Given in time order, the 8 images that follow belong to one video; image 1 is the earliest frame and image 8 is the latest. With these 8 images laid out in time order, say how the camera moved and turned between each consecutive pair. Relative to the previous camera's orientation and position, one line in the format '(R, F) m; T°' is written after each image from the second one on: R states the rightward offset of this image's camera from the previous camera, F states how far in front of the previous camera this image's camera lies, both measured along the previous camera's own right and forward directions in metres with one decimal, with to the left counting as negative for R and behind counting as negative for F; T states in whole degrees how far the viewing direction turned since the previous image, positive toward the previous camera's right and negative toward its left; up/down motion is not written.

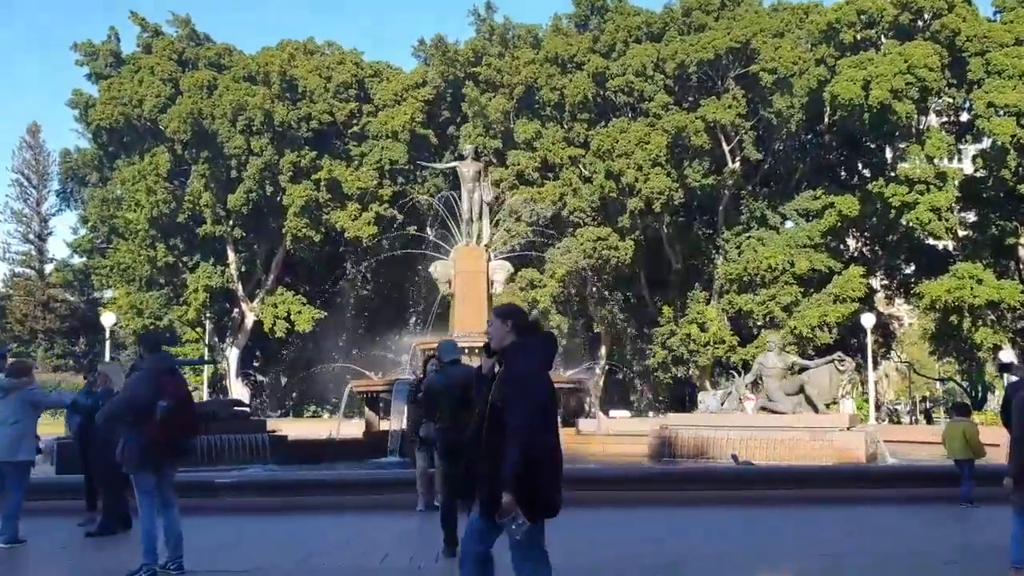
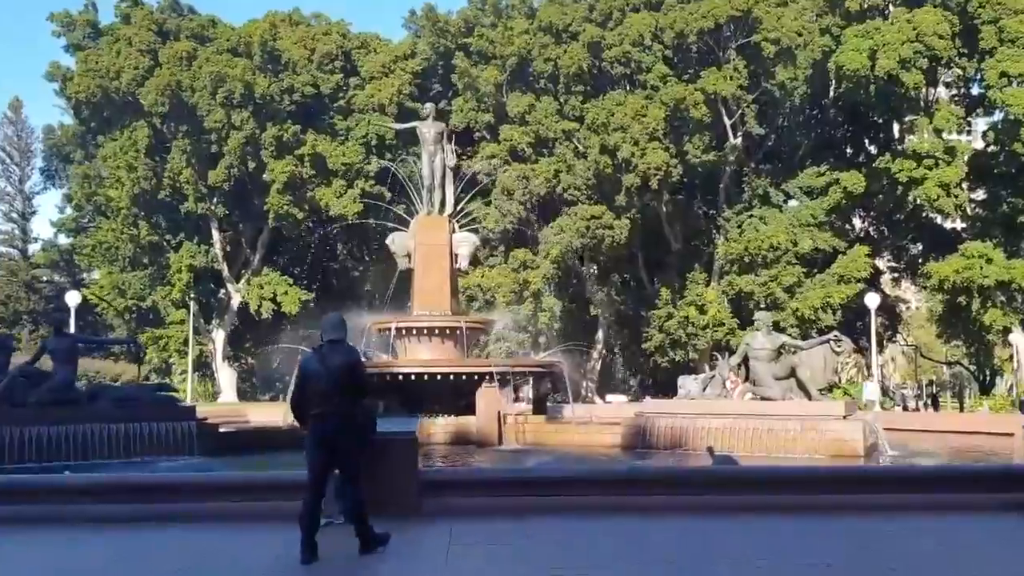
(+0.4, +1.3) m; 0°
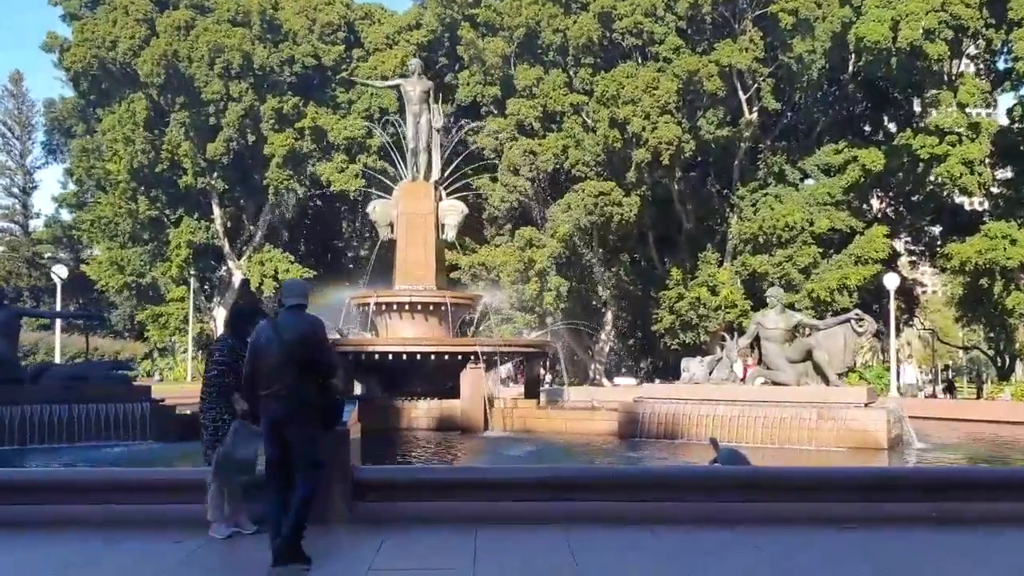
(+0.2, +1.0) m; -1°
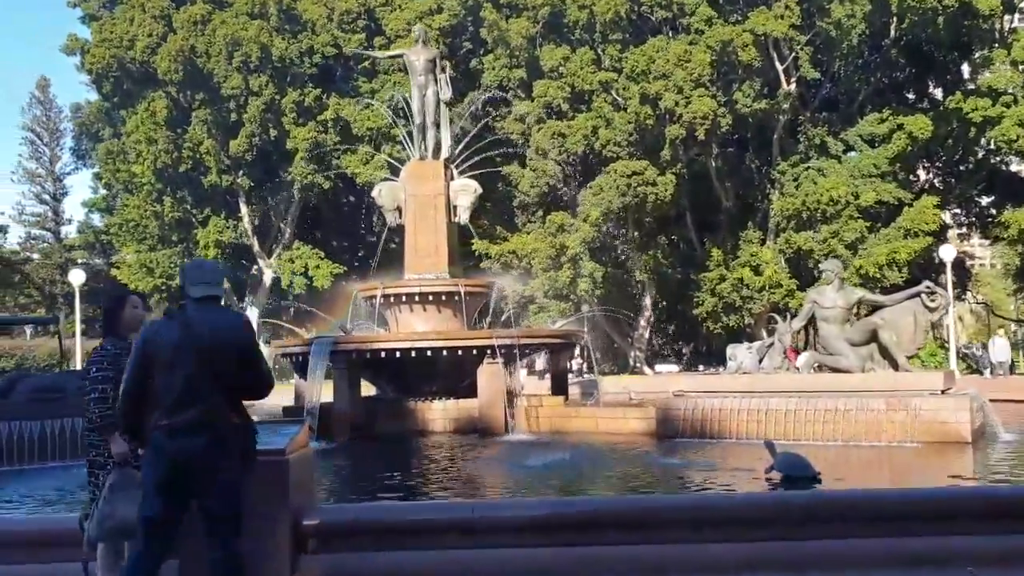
(+0.2, +1.0) m; -2°
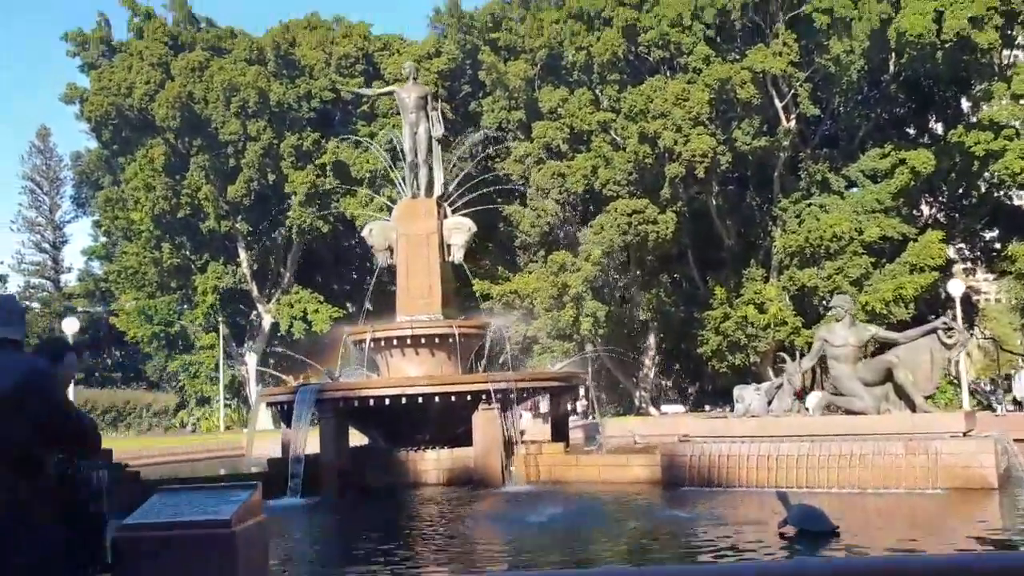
(+0.1, +0.4) m; 0°
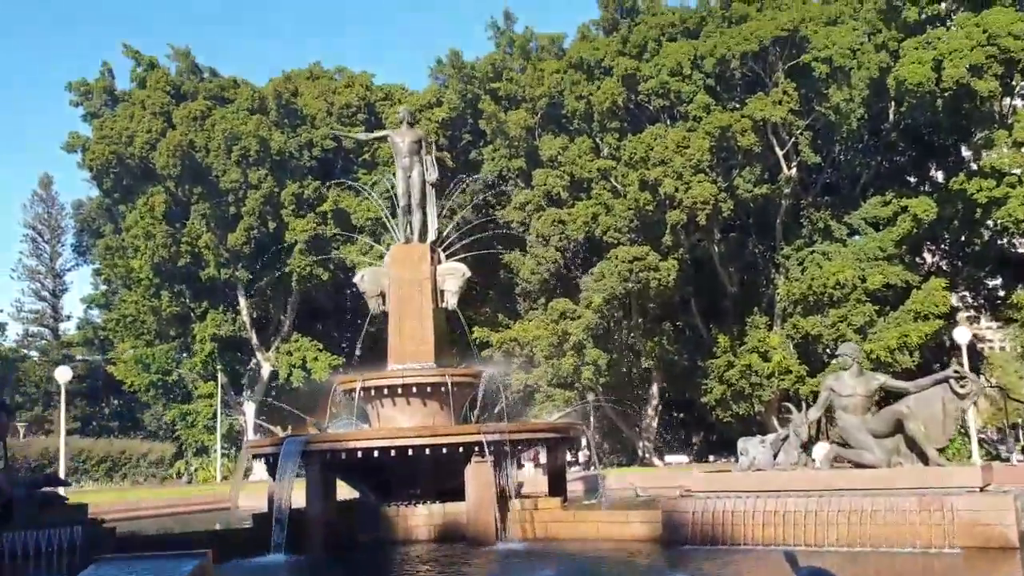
(+0.1, +0.3) m; 0°
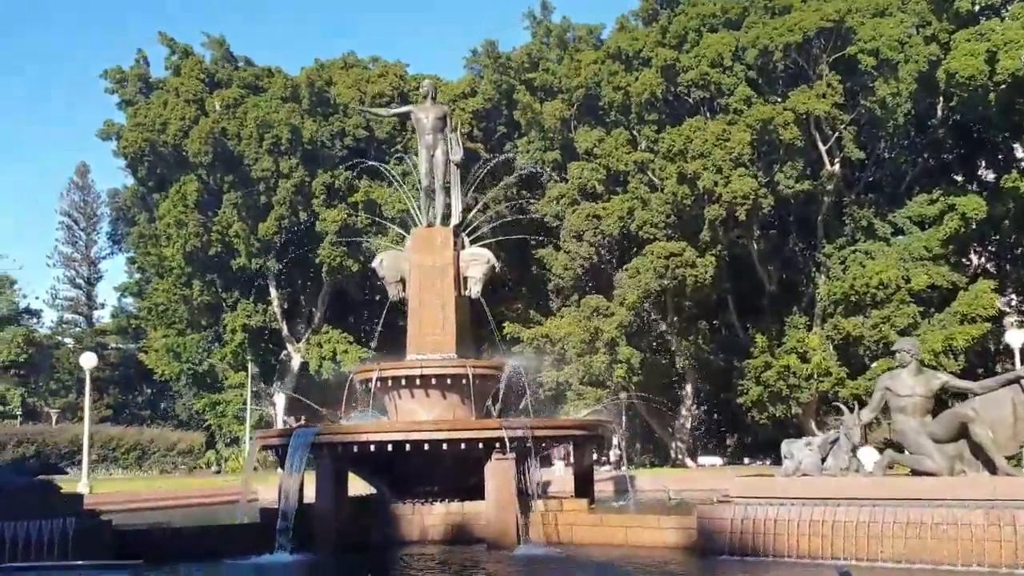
(+0.1, +0.6) m; -2°
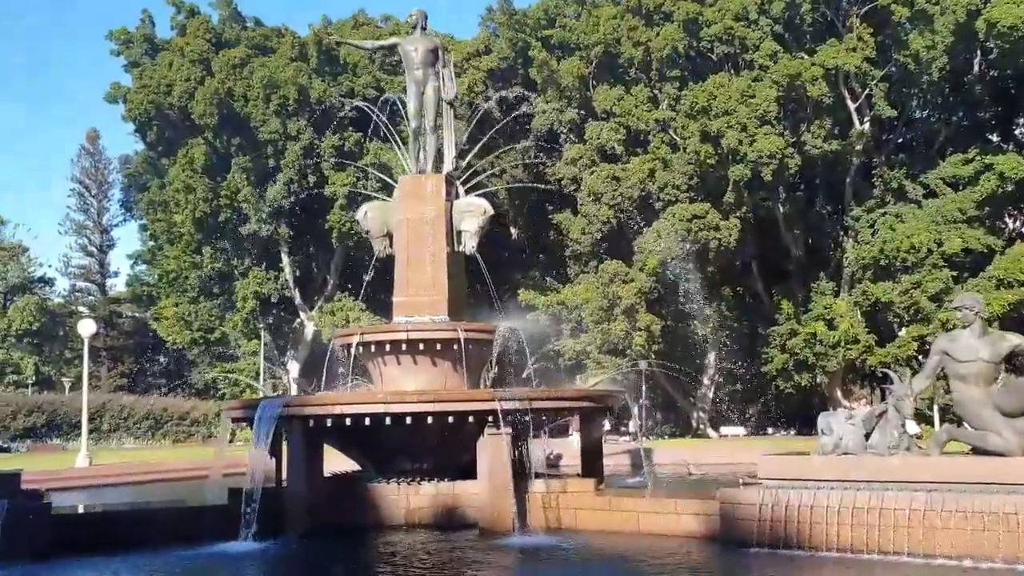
(+0.2, +1.0) m; -1°
